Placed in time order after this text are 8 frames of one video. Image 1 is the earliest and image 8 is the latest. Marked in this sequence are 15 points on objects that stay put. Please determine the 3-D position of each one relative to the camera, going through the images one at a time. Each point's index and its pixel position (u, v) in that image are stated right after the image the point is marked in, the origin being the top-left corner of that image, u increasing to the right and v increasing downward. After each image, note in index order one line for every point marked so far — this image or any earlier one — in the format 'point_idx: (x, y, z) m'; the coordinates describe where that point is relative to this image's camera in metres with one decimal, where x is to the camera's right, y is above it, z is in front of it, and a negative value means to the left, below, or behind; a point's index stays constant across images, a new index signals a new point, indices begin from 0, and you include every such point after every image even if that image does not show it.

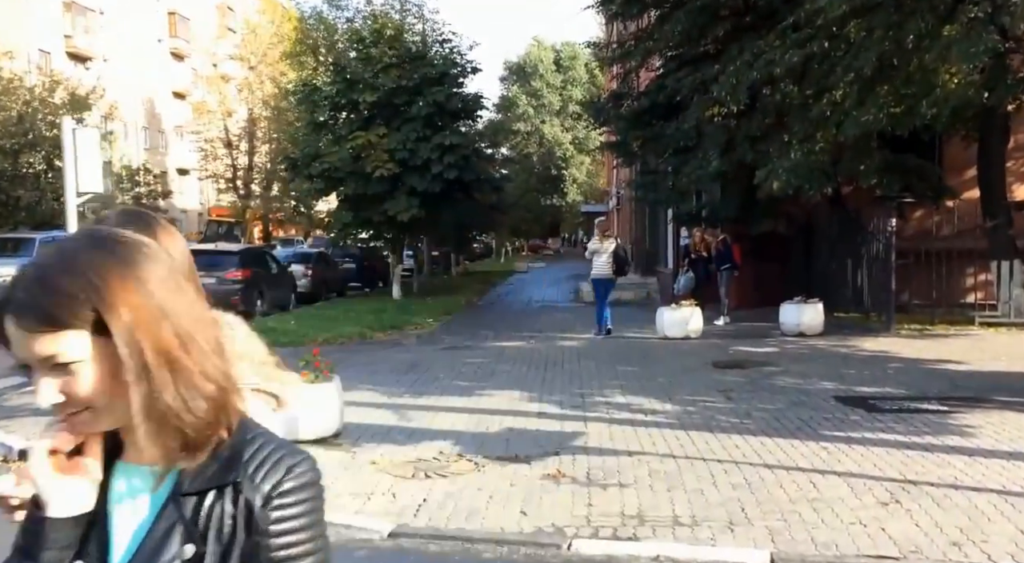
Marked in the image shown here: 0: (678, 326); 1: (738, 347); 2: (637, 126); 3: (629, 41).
0: (+2.3, -0.6, +14.2) m
1: (+3.0, -0.9, +13.3) m
2: (+2.3, +2.9, +18.8) m
3: (+2.2, +4.4, +18.7) m
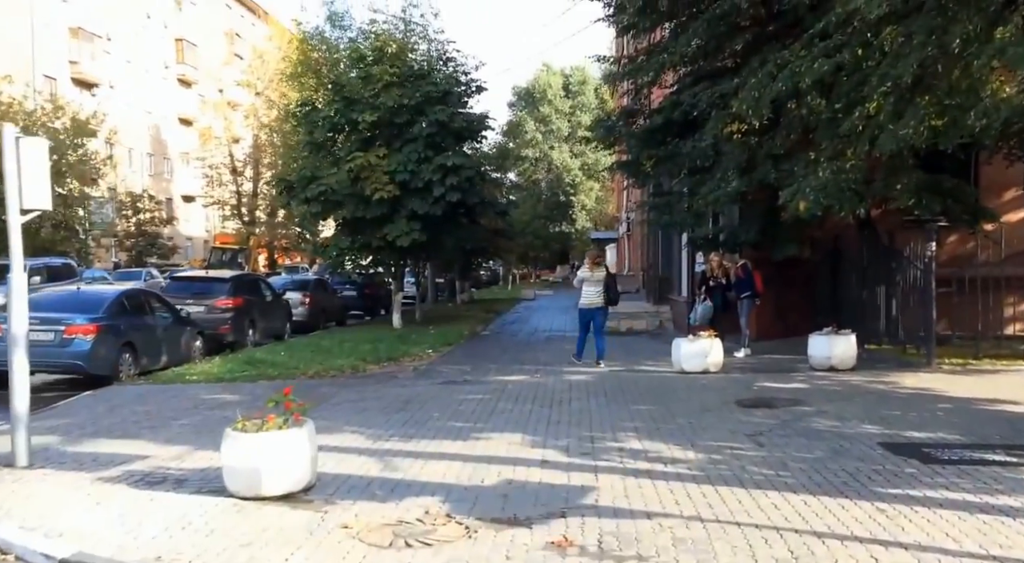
0: (+2.4, -1.0, +13.1) m
1: (+3.0, -1.2, +12.1) m
2: (+2.4, +2.4, +17.8) m
3: (+2.3, +3.9, +17.7) m
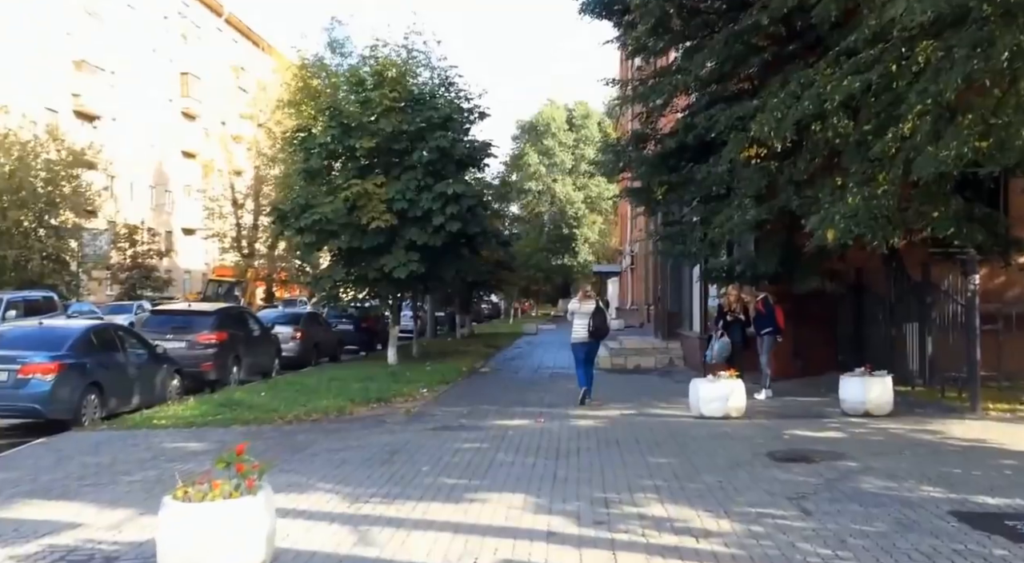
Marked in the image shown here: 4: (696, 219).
0: (+2.4, -1.4, +11.8) m
1: (+3.0, -1.6, +10.8) m
2: (+2.4, +1.8, +16.6) m
3: (+2.3, +3.4, +16.6) m
4: (+3.0, +1.0, +16.1) m
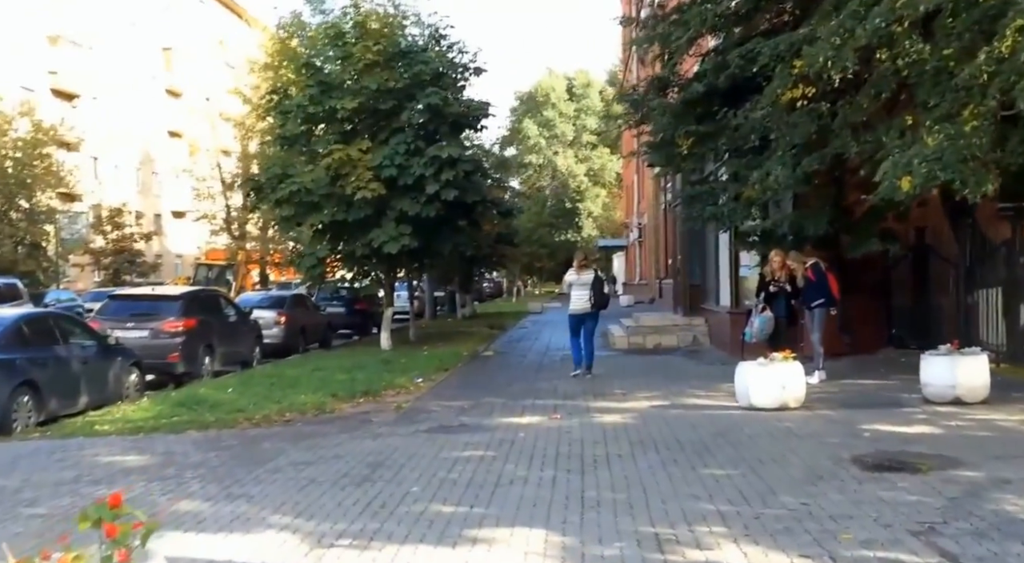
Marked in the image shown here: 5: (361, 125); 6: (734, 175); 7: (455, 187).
0: (+2.5, -1.1, +9.8) m
1: (+3.1, -1.2, +8.8) m
2: (+2.5, +2.3, +14.5) m
3: (+2.3, +3.8, +14.4) m
4: (+3.0, +1.5, +14.0) m
5: (-2.9, +3.0, +19.9) m
6: (+3.0, +1.5, +14.1) m
7: (-1.1, +1.8, +19.6) m
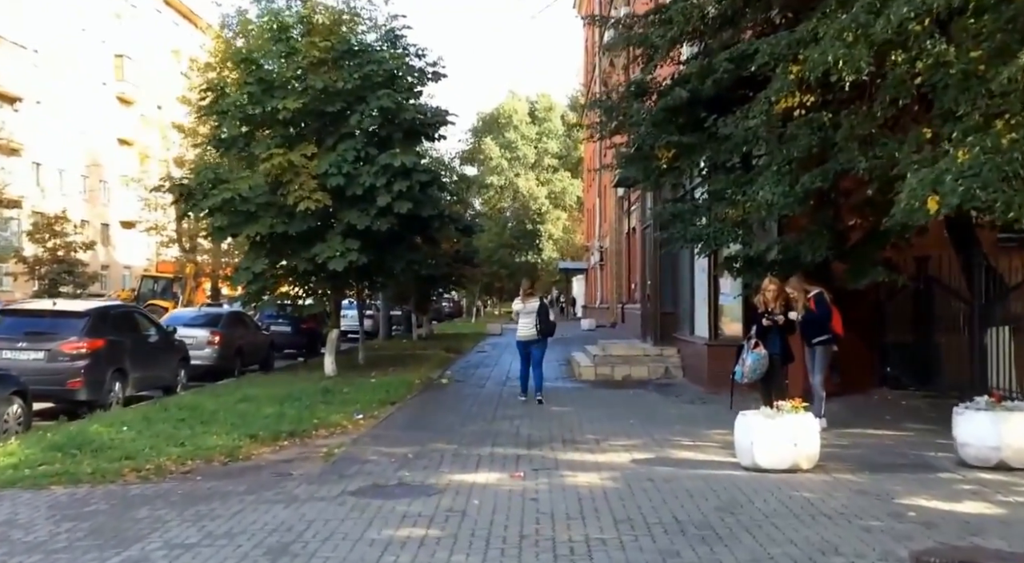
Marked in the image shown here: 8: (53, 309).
0: (+2.1, -1.3, +7.9) m
1: (+2.8, -1.5, +7.0) m
2: (+2.0, +1.9, +12.7) m
3: (+1.8, +3.5, +12.7) m
4: (+2.5, +1.1, +12.3) m
5: (-3.6, +2.7, +17.9) m
6: (+2.6, +1.1, +12.4) m
7: (-1.8, +1.4, +17.7) m
8: (-6.6, -0.4, +14.7) m
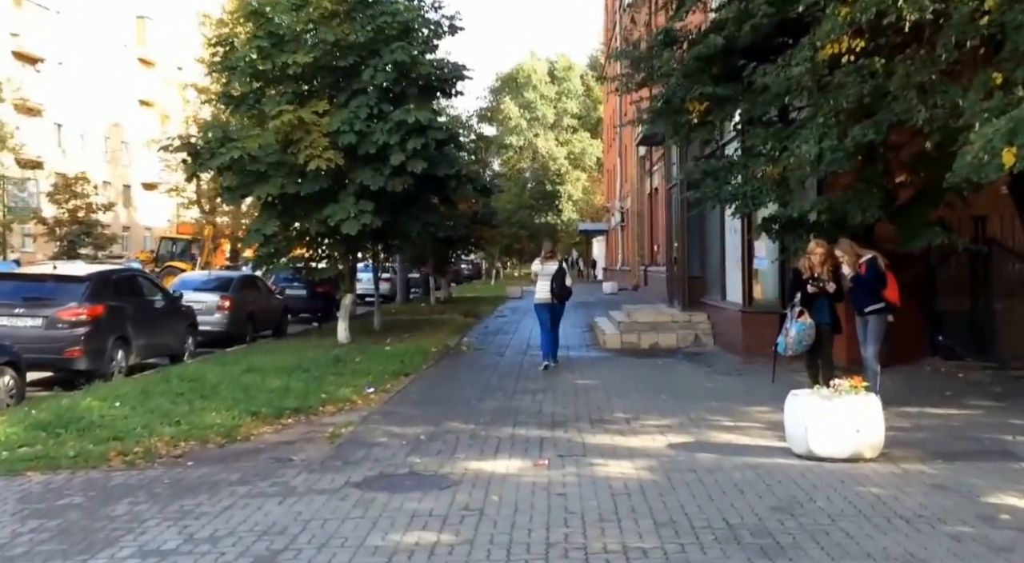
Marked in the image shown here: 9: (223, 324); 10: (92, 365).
0: (+2.3, -1.1, +7.0) m
1: (+2.9, -1.3, +6.0) m
2: (+2.2, +2.3, +11.7) m
3: (+2.1, +3.9, +11.6) m
4: (+2.8, +1.5, +11.2) m
5: (-3.3, +3.3, +17.0) m
6: (+2.8, +1.5, +11.4) m
7: (-1.5, +2.1, +16.7) m
8: (-6.3, +0.1, +13.9) m
9: (-5.6, -0.8, +19.8) m
10: (-5.5, -1.1, +13.4) m
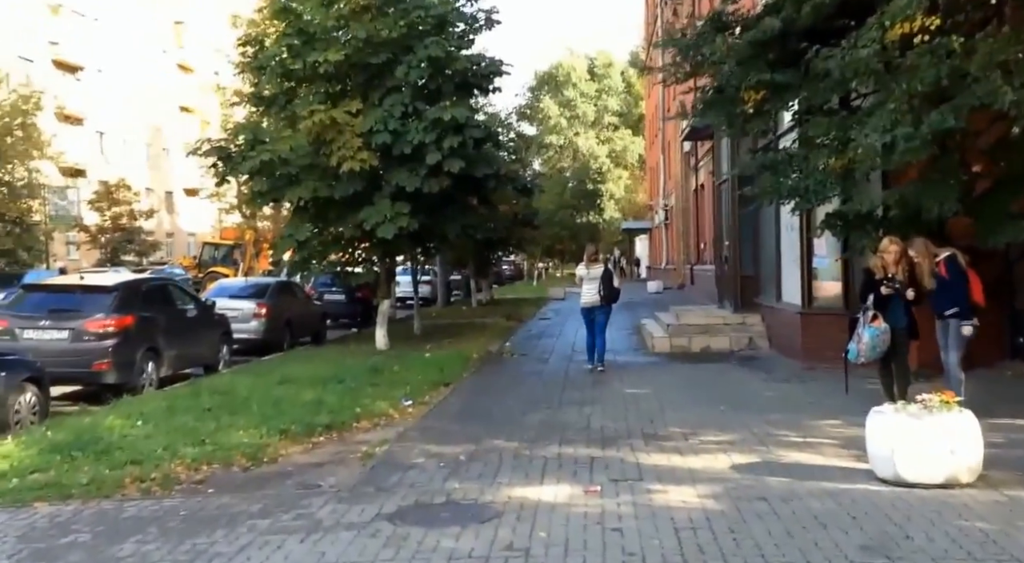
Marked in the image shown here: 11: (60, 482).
0: (+2.6, -1.1, +6.2) m
1: (+3.2, -1.3, +5.2) m
2: (+2.7, +2.3, +10.8) m
3: (+2.5, +3.9, +10.8) m
4: (+3.2, +1.5, +10.4) m
5: (-2.6, +3.2, +16.4) m
6: (+3.2, +1.5, +10.5) m
7: (-0.8, +2.0, +16.1) m
8: (-5.7, 0.0, +13.4) m
9: (-4.8, -1.0, +19.2) m
10: (-4.9, -1.2, +12.9) m
11: (-3.4, -1.4, +7.6) m
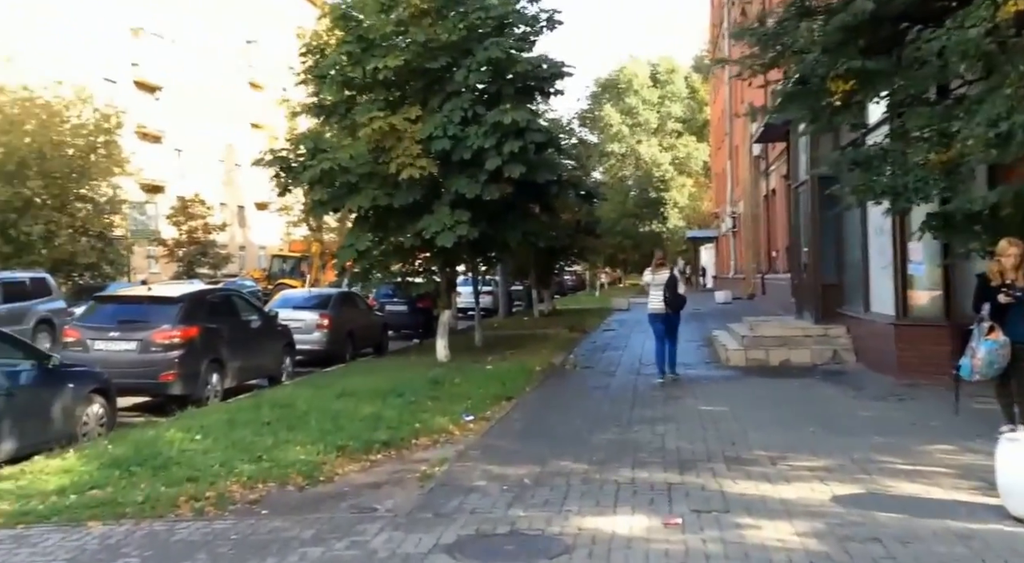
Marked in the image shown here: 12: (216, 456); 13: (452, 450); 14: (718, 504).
0: (+3.0, -1.1, +5.3) m
1: (+3.5, -1.3, +4.3) m
2: (+3.3, +2.2, +10.0) m
3: (+3.2, +3.8, +10.0) m
4: (+3.8, +1.4, +9.5) m
5: (-1.6, +3.1, +15.9) m
6: (+3.9, +1.4, +9.6) m
7: (+0.2, +1.8, +15.4) m
8: (-4.8, -0.2, +13.1) m
9: (-3.6, -1.1, +18.8) m
10: (-4.1, -1.4, +12.5) m
11: (-2.9, -1.5, +7.1) m
12: (-2.5, -1.5, +8.5) m
13: (-0.5, -1.5, +8.9) m
14: (+1.3, -1.4, +6.4) m
